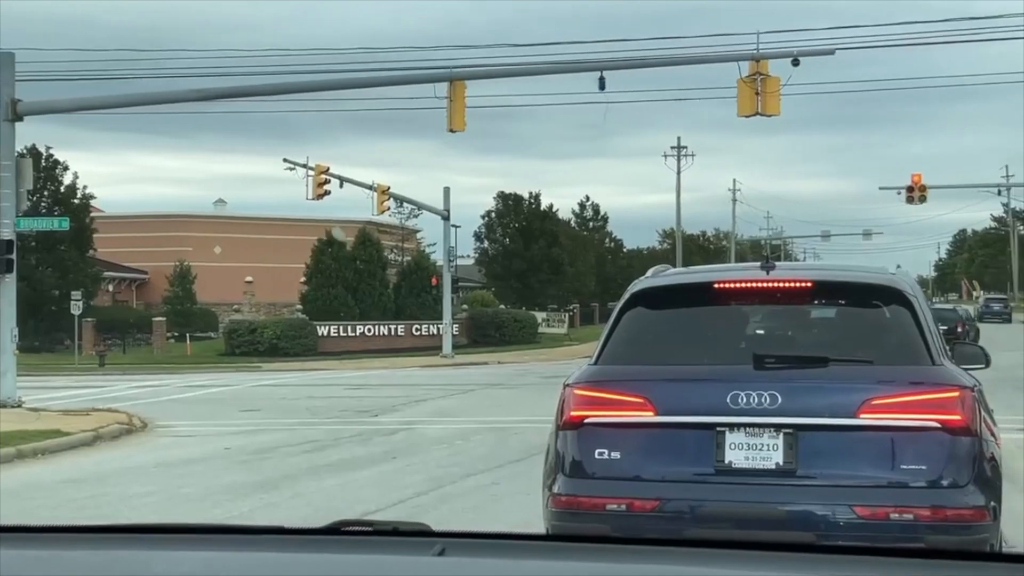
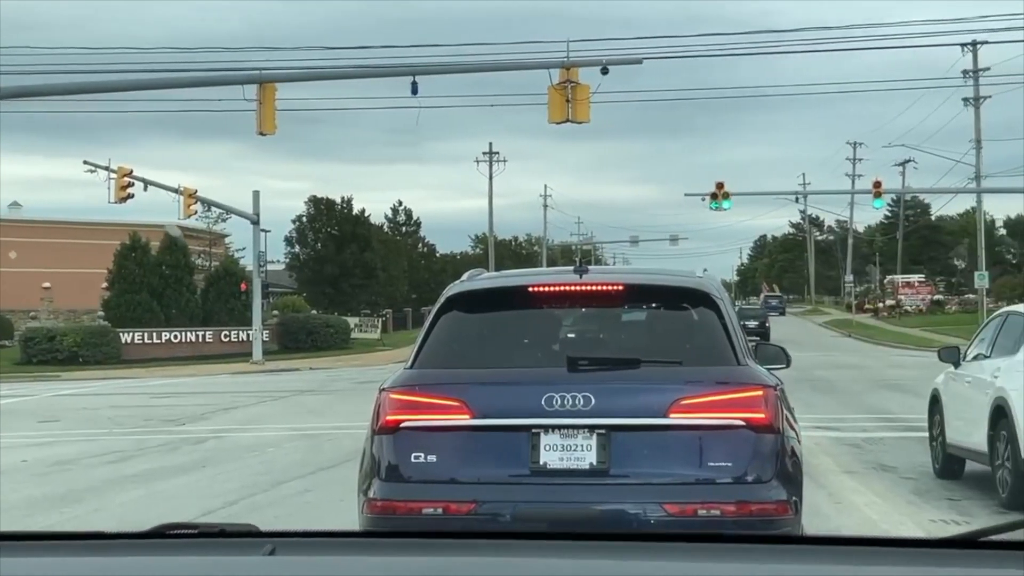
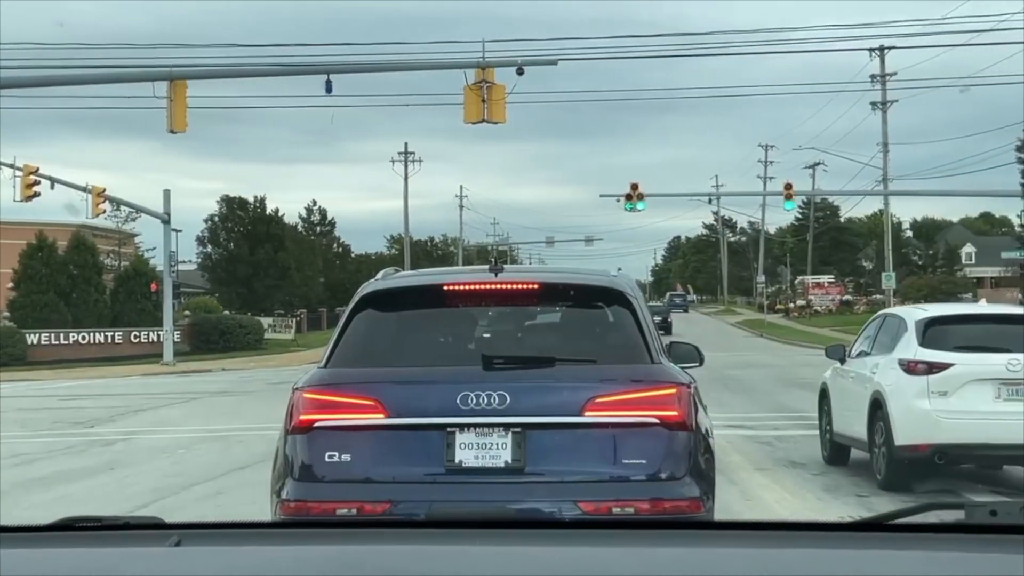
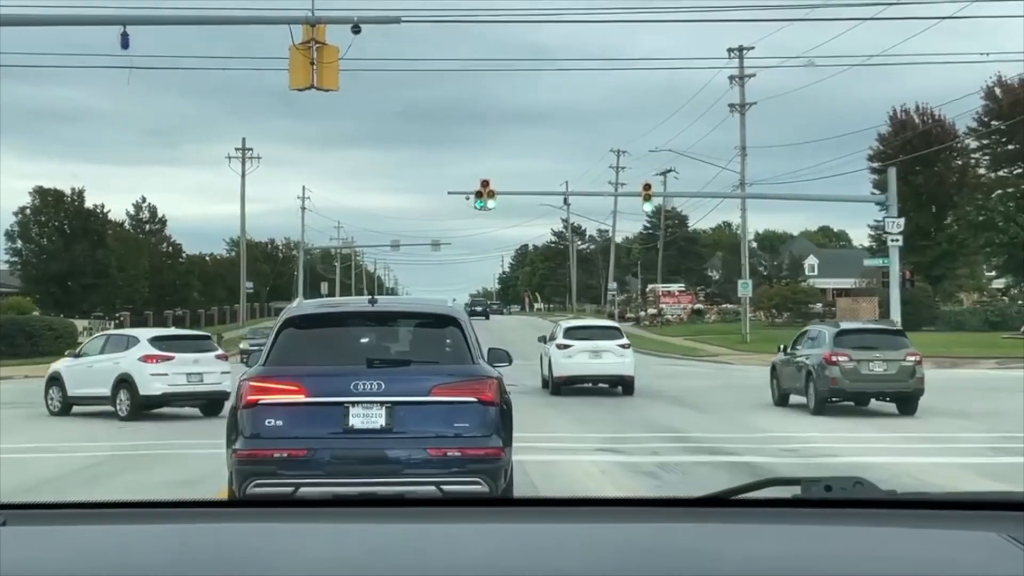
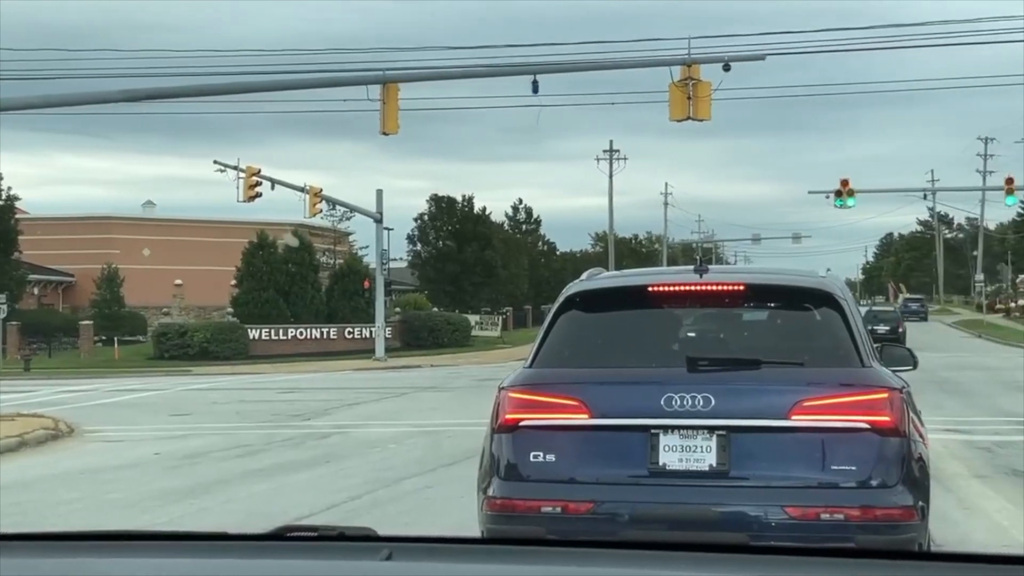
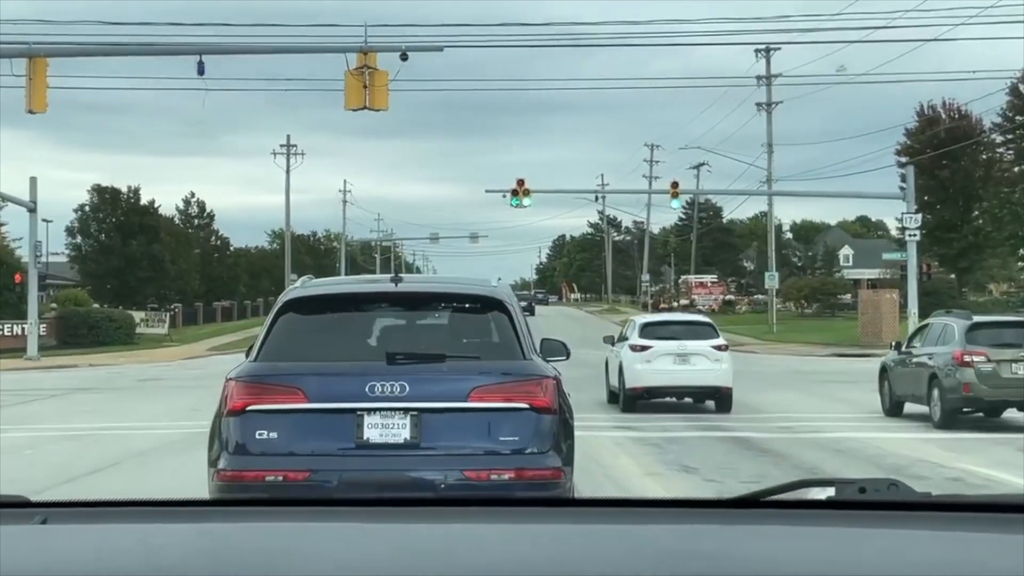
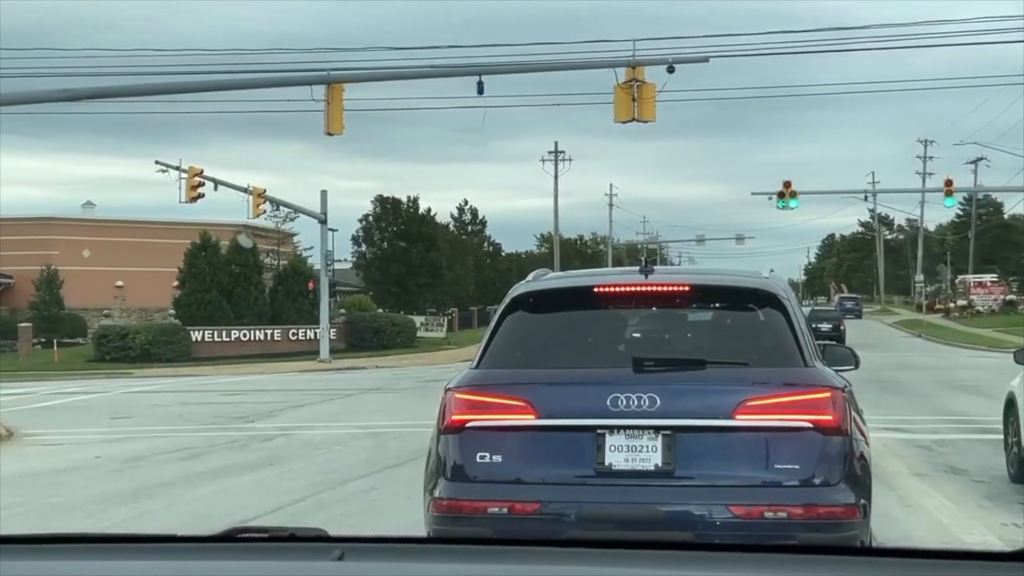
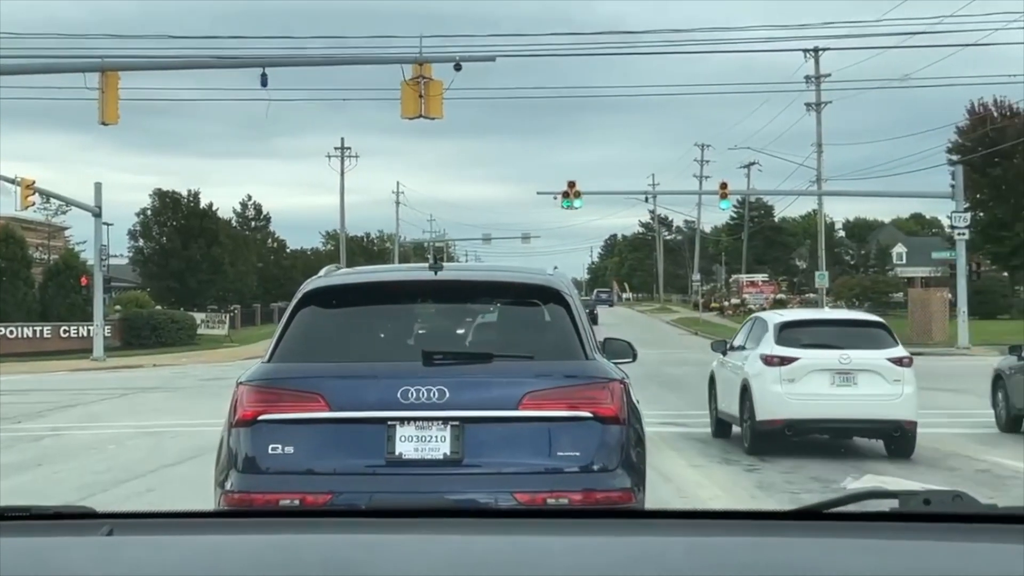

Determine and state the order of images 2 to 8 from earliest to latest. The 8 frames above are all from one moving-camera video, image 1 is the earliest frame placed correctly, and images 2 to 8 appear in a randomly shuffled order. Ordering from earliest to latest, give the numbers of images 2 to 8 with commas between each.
5, 7, 2, 3, 8, 6, 4
